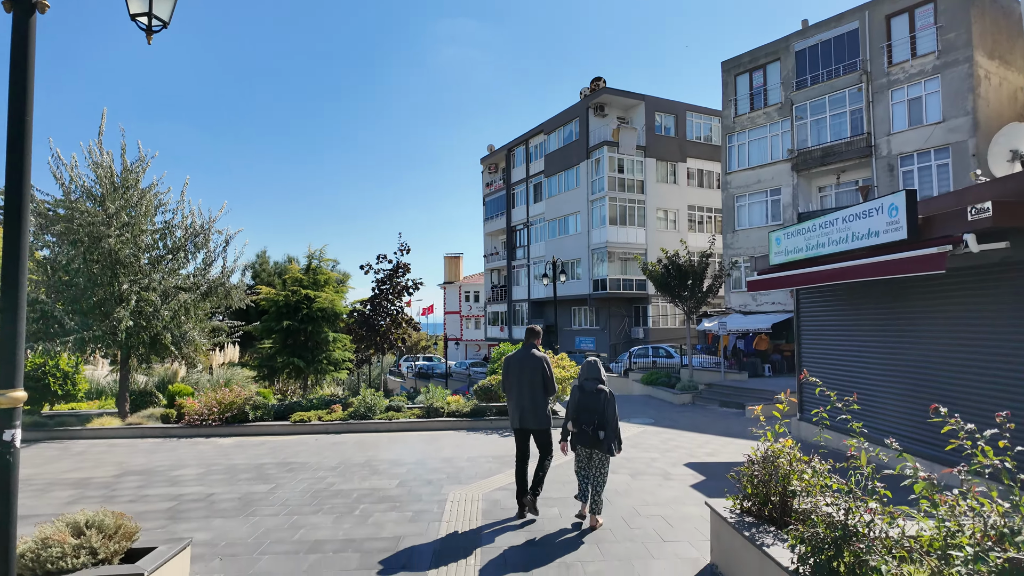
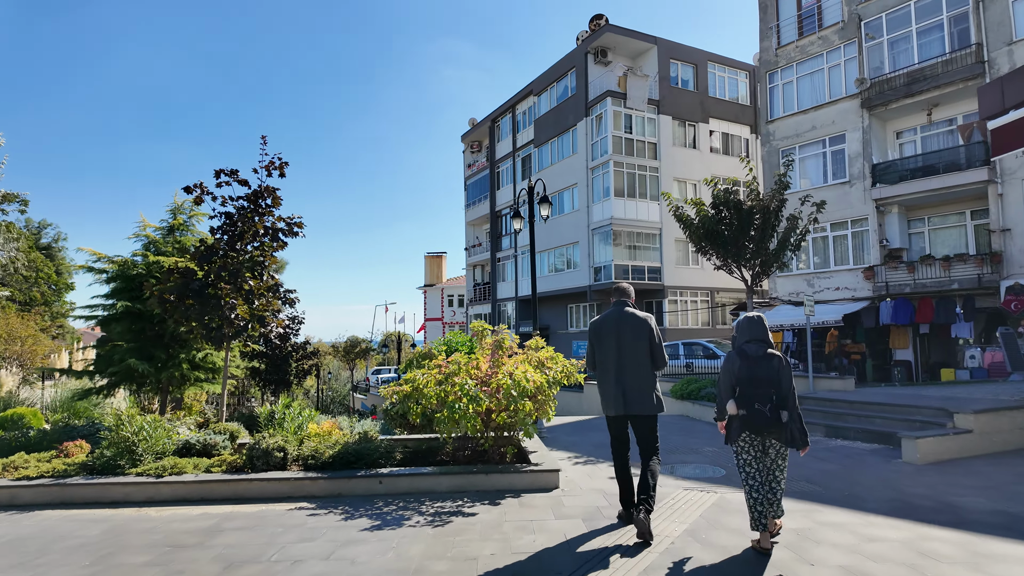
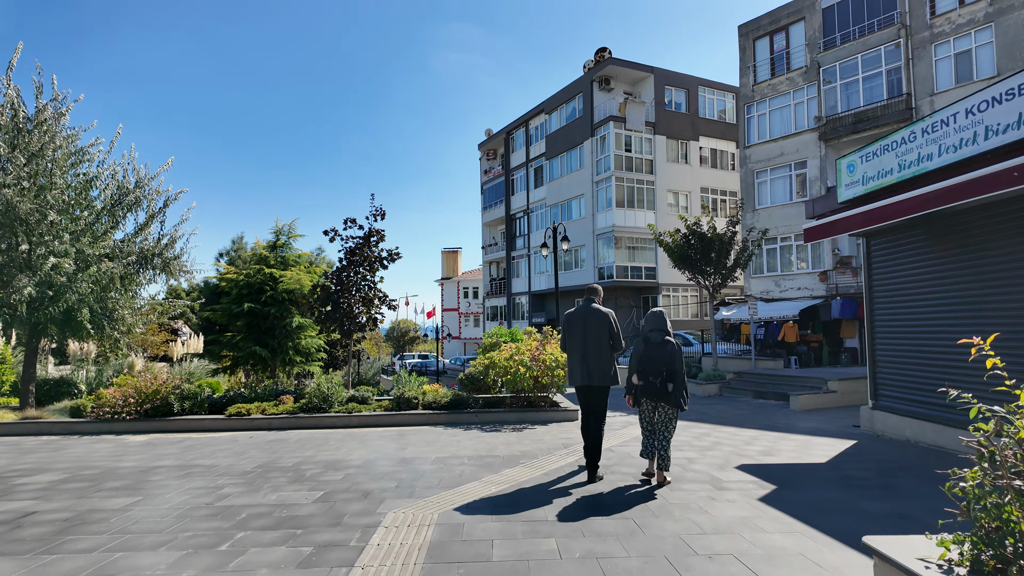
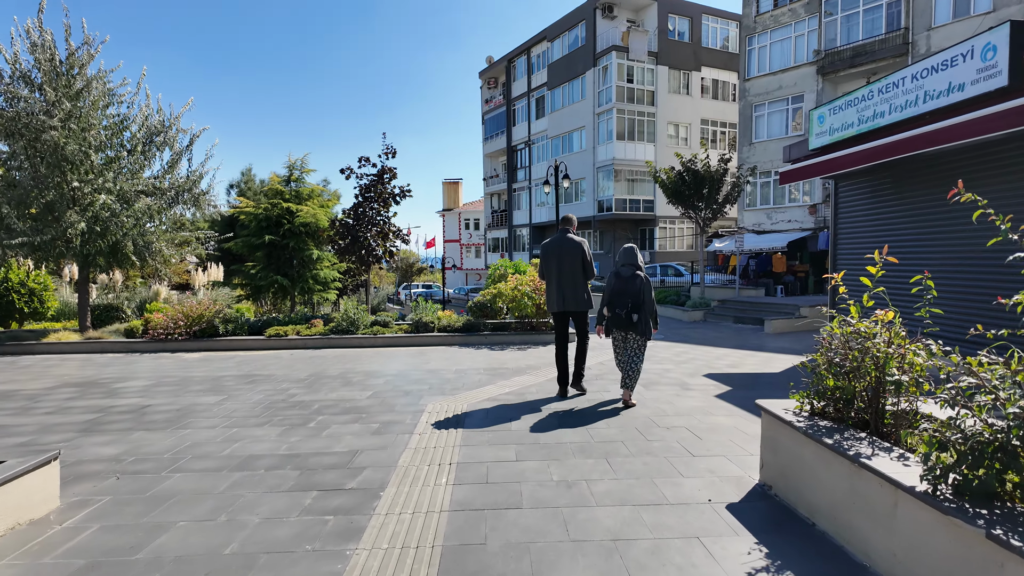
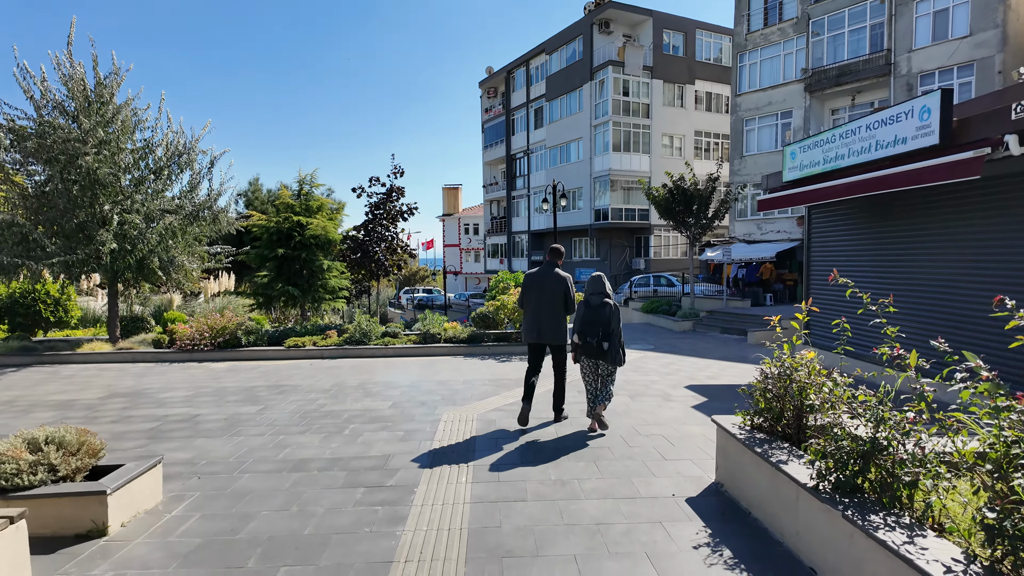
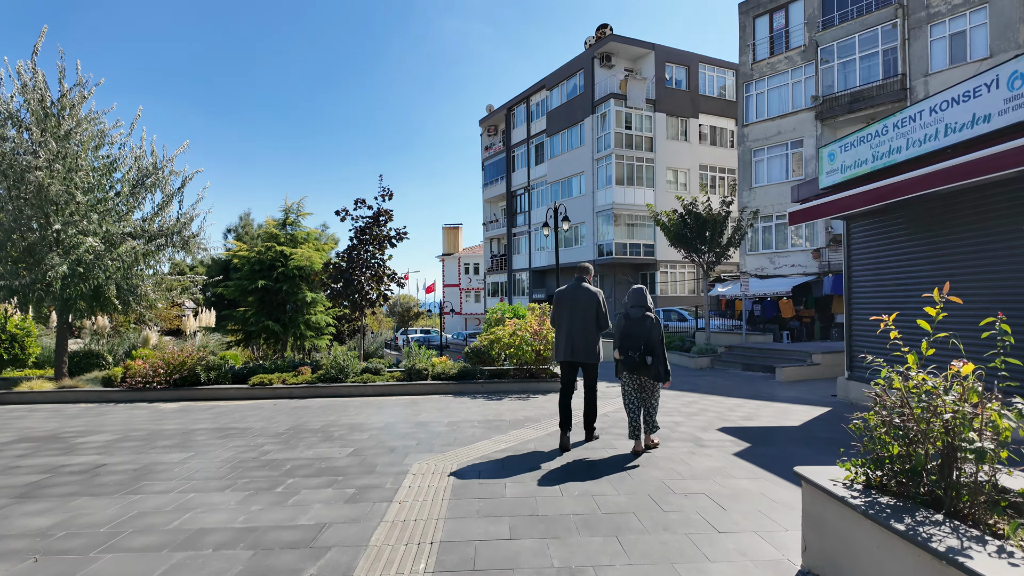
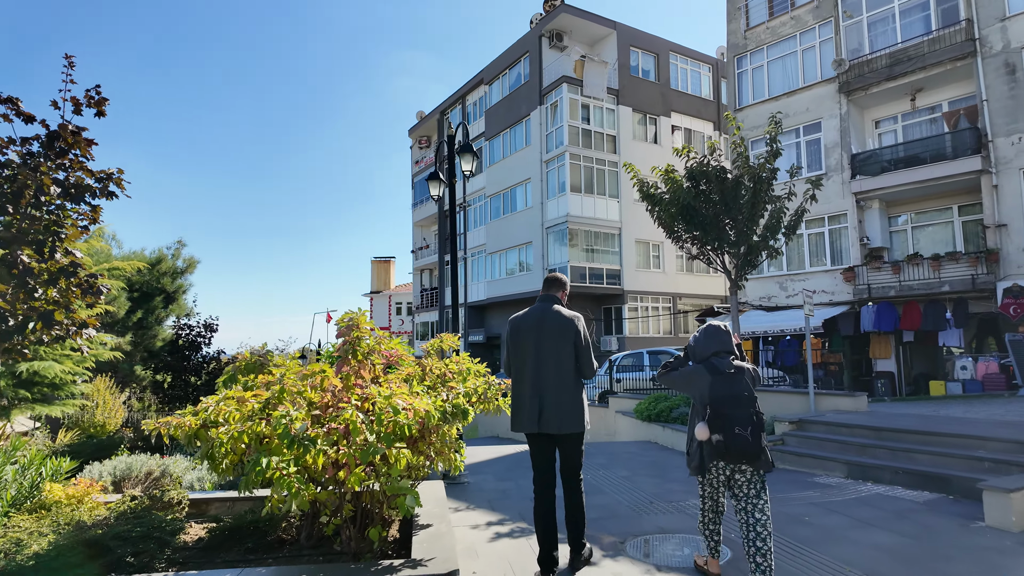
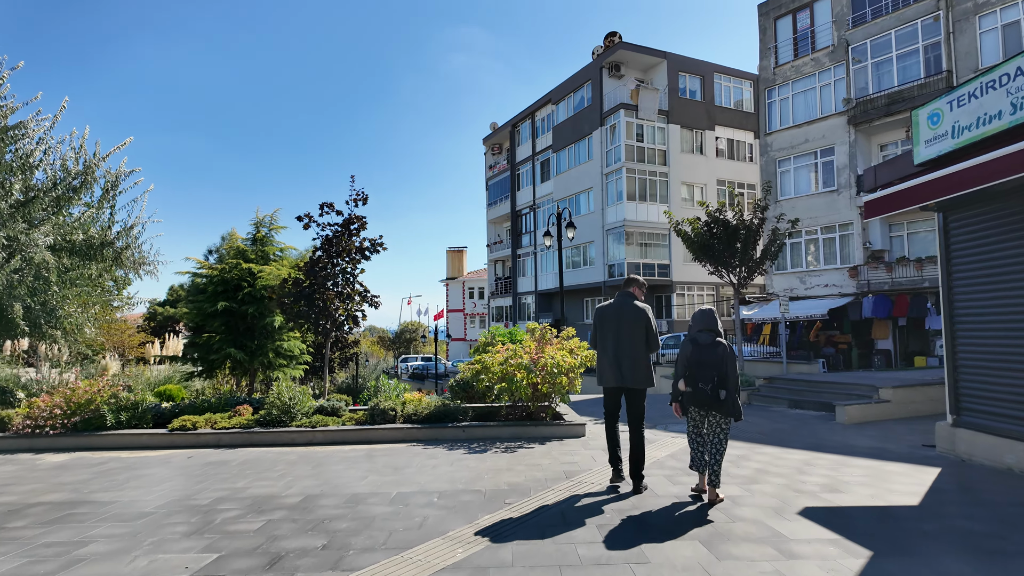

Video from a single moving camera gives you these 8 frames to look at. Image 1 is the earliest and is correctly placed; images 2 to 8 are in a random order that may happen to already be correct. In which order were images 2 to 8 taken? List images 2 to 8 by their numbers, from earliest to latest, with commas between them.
5, 4, 6, 3, 8, 2, 7
